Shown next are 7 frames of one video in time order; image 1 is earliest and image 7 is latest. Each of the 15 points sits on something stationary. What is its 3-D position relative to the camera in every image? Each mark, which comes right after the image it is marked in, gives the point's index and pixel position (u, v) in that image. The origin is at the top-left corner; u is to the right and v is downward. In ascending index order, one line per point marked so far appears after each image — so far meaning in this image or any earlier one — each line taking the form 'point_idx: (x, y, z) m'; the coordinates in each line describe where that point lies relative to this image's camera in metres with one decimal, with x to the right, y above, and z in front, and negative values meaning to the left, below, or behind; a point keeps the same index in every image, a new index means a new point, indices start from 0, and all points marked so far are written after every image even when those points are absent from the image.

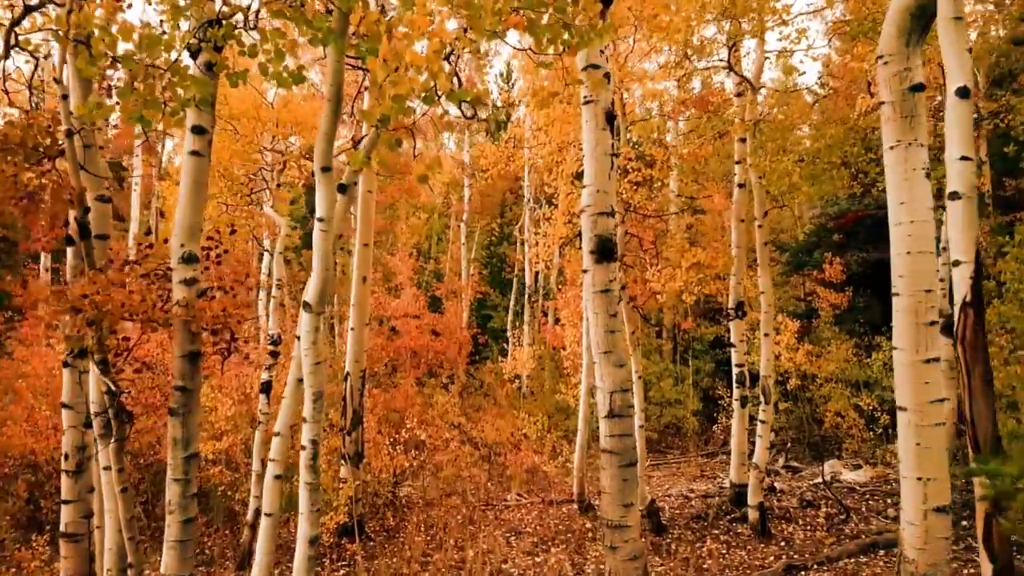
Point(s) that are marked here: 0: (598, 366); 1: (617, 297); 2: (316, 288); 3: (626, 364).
0: (+1.5, -1.4, +5.7) m
1: (+1.9, -0.2, +5.7) m
2: (-2.4, 0.0, +3.8) m
3: (+2.0, -1.4, +5.7) m
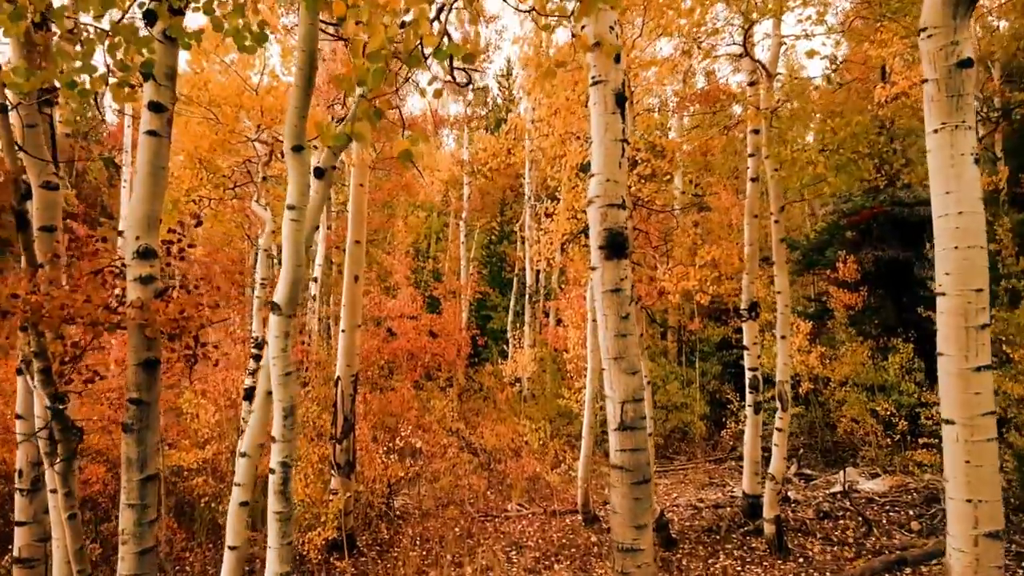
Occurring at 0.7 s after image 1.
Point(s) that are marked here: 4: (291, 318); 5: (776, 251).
0: (+1.5, -1.4, +5.2) m
1: (+1.9, -0.2, +5.2) m
2: (-2.4, 0.0, +3.3) m
3: (+2.0, -1.4, +5.1) m
4: (-2.3, -0.3, +3.4) m
5: (+6.7, +0.9, +8.2) m
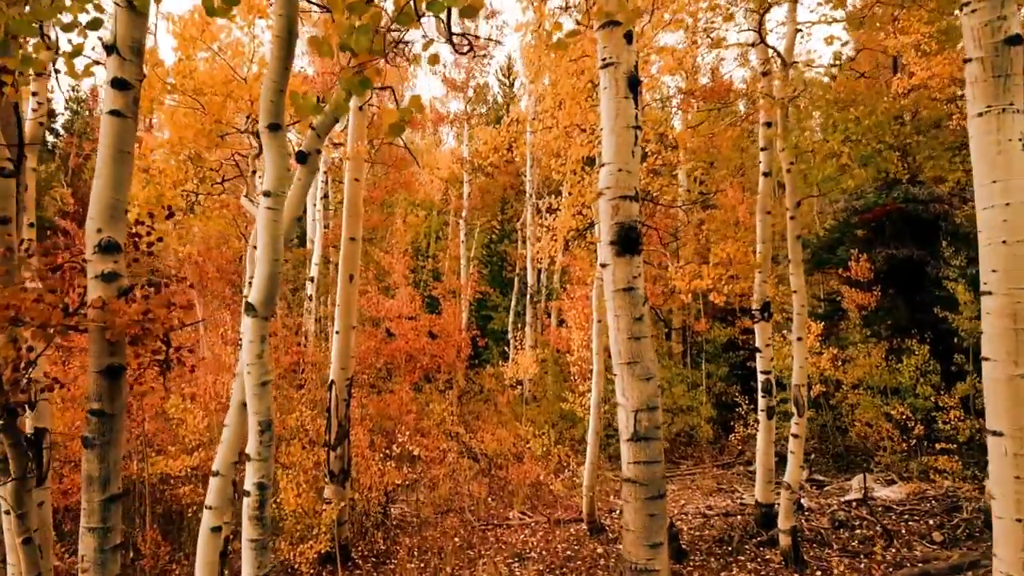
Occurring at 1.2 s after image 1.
0: (+1.6, -1.4, +4.8) m
1: (+2.0, -0.1, +4.8) m
2: (-2.3, 0.0, +2.9) m
3: (+2.1, -1.3, +4.7) m
4: (-2.3, -0.3, +3.0) m
5: (+6.8, +1.0, +7.8) m
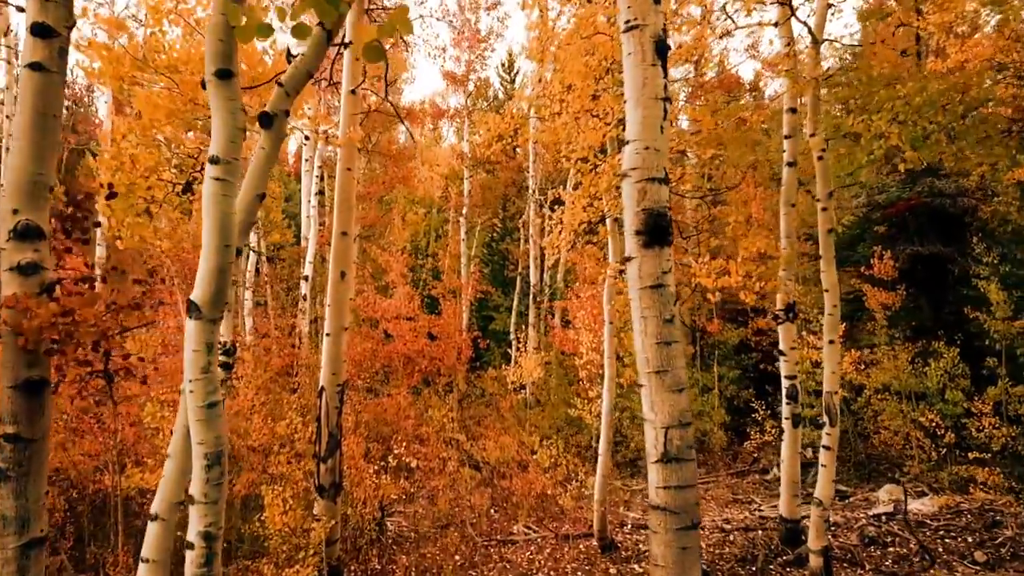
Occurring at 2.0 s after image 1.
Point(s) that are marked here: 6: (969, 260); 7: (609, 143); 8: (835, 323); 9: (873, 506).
0: (+1.7, -1.4, +4.1) m
1: (+2.1, -0.1, +4.1) m
2: (-2.2, 0.0, +2.3) m
3: (+2.2, -1.3, +4.1) m
4: (-2.1, -0.3, +2.3) m
5: (+6.9, +1.0, +7.1) m
6: (+16.0, +1.0, +11.2) m
7: (+2.6, +3.9, +8.4) m
8: (+7.2, -0.8, +7.1) m
9: (+10.9, -6.6, +9.6) m
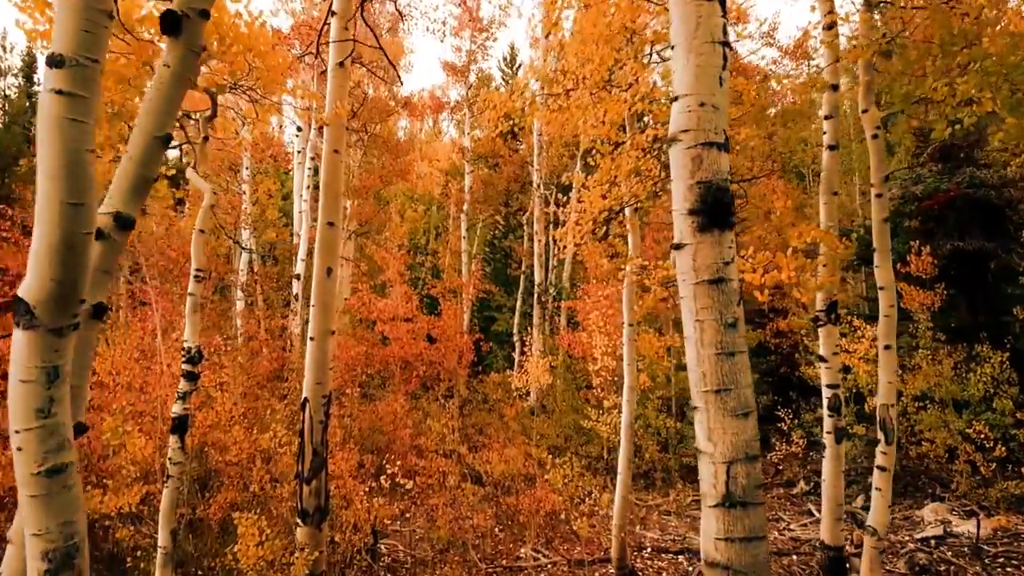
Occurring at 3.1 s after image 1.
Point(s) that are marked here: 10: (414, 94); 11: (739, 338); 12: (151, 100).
0: (+1.9, -1.3, +3.2) m
1: (+2.3, -0.1, +3.2) m
2: (-2.0, +0.1, +1.4) m
3: (+2.4, -1.3, +3.2) m
4: (-2.0, -0.2, +1.4) m
5: (+7.1, +1.0, +6.2) m
6: (+16.2, +1.0, +10.3) m
7: (+2.8, +3.9, +7.5) m
8: (+7.4, -0.8, +6.2) m
9: (+11.1, -6.6, +8.7) m
10: (-5.2, +10.5, +17.1) m
11: (+2.3, -0.5, +3.2) m
12: (-2.0, +1.1, +1.8) m
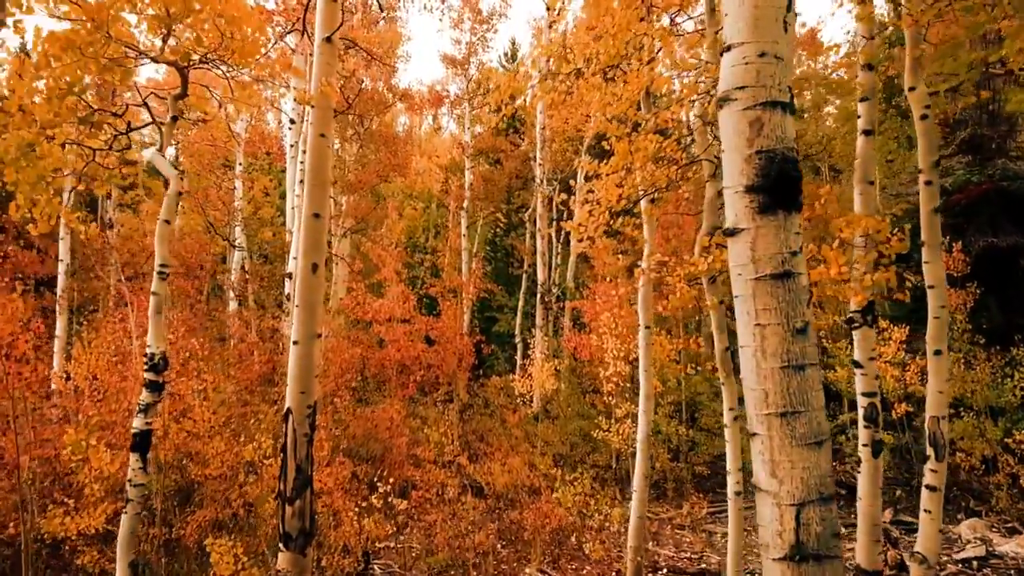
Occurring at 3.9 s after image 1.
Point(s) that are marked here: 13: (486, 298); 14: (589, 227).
0: (+2.0, -1.3, +2.6) m
1: (+2.4, 0.0, +2.6) m
2: (-1.9, +0.1, +0.7) m
3: (+2.5, -1.2, +2.5) m
4: (-1.9, -0.2, +0.8) m
5: (+7.2, +1.1, +5.6) m
6: (+16.3, +1.0, +9.6) m
7: (+2.9, +3.9, +6.8) m
8: (+7.5, -0.7, +5.5) m
9: (+11.2, -6.5, +8.0) m
10: (-5.1, +10.5, +16.5) m
11: (+2.4, -0.5, +2.5) m
12: (-1.9, +1.1, +1.1) m
13: (-1.6, -0.6, +19.7) m
14: (+1.5, +1.2, +6.1) m
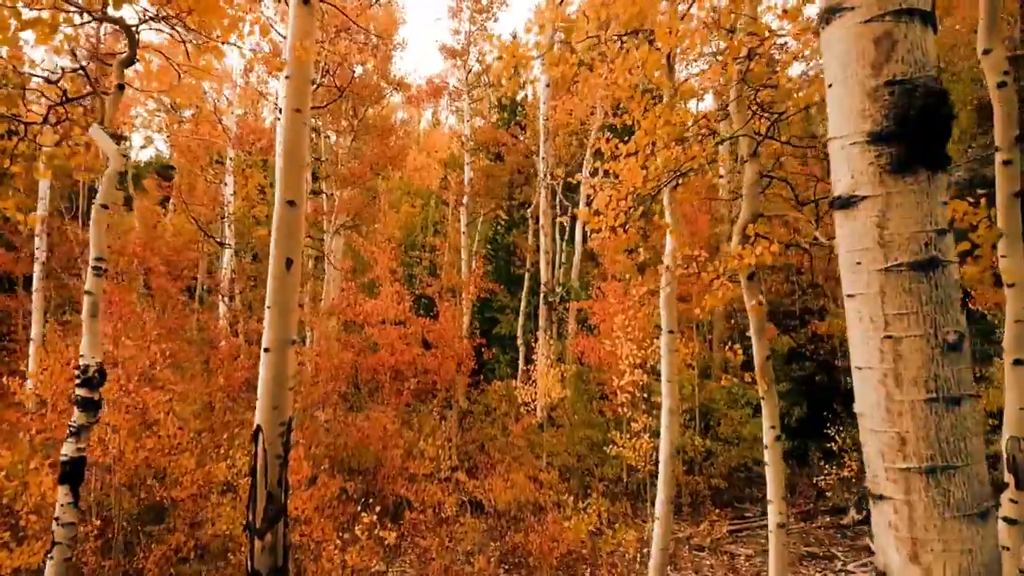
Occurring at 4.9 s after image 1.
0: (+2.1, -1.2, +1.8) m
1: (+2.5, 0.0, +1.7) m
2: (-1.8, +0.2, -0.1) m
3: (+2.6, -1.2, +1.7) m
4: (-1.8, -0.1, -0.1) m
5: (+7.3, +1.1, +4.7) m
6: (+16.4, +1.1, +8.7) m
7: (+2.9, +4.0, +6.0) m
8: (+7.6, -0.7, +4.7) m
9: (+11.3, -6.5, +7.2) m
10: (-5.0, +10.5, +15.6) m
11: (+2.5, -0.4, +1.7) m
12: (-1.8, +1.1, +0.3) m
13: (-1.5, -0.6, +18.9) m
14: (+1.6, +1.2, +5.3) m
